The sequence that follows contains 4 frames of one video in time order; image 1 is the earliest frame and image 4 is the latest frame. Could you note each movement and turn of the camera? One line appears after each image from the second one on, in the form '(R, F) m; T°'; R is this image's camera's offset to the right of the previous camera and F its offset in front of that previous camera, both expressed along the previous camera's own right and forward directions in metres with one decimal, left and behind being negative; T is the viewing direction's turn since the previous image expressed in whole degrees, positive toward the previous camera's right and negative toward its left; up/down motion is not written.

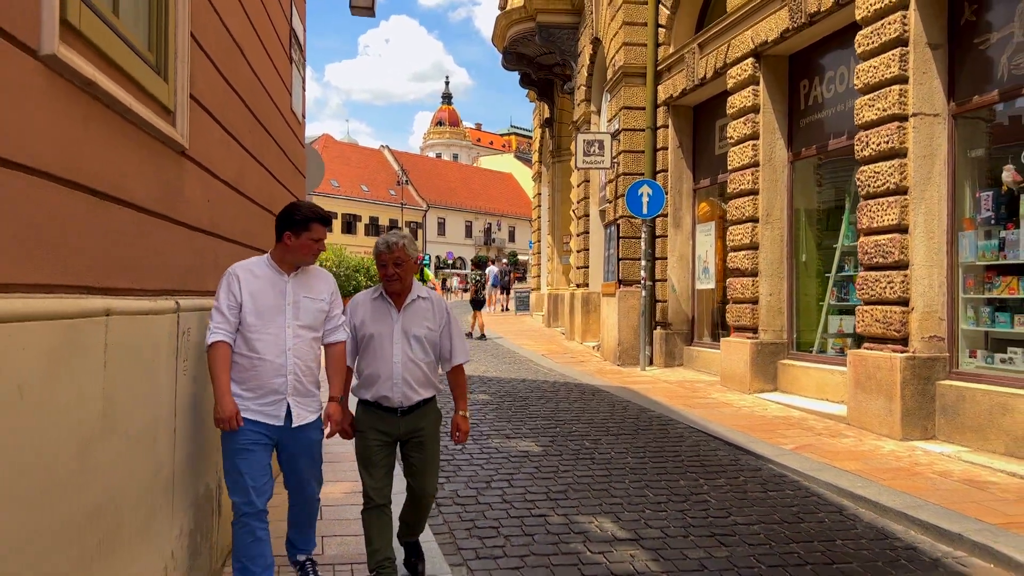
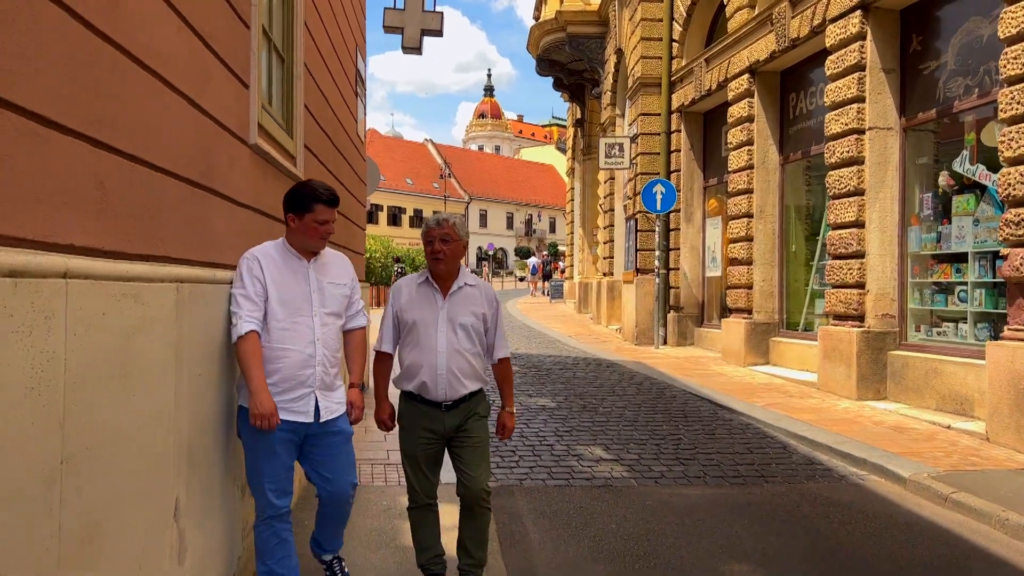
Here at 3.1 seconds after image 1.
(+0.2, -1.6) m; -3°
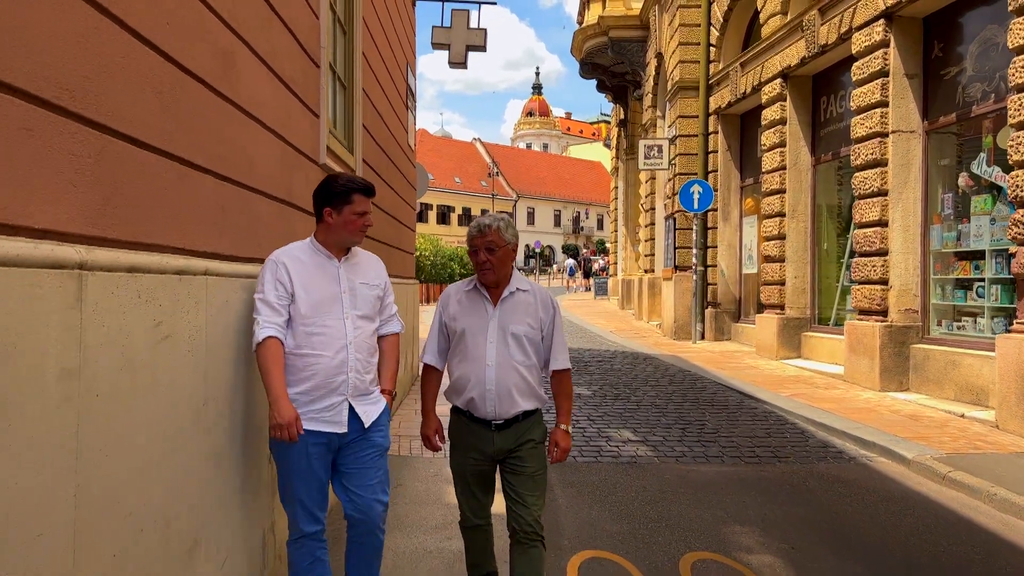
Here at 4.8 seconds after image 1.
(+0.1, -0.6) m; -3°
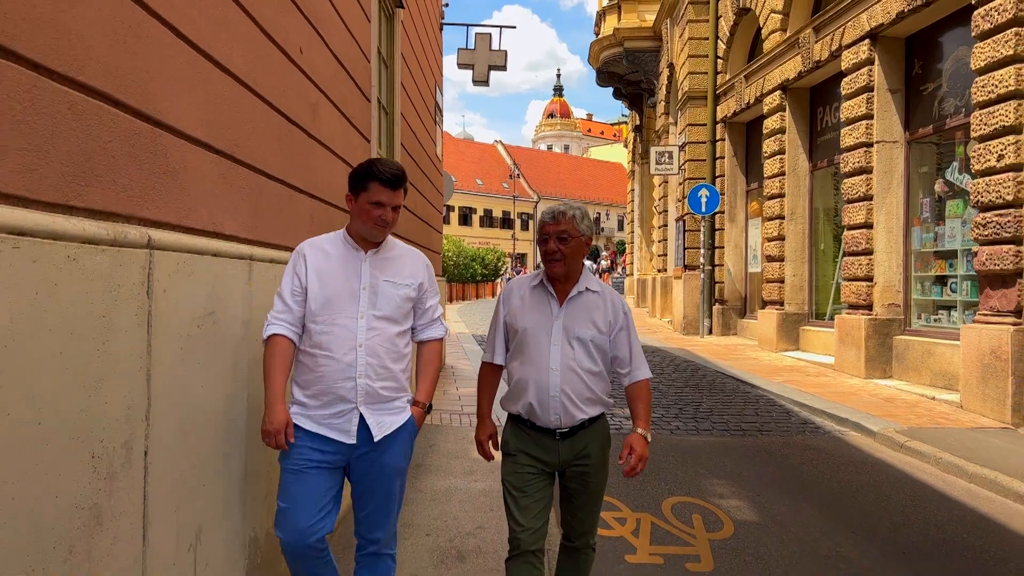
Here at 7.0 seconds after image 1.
(0.0, -1.0) m; -2°
